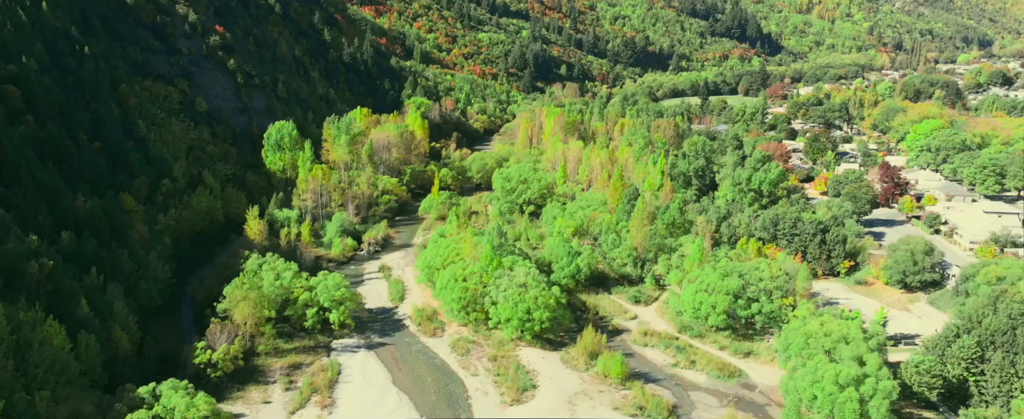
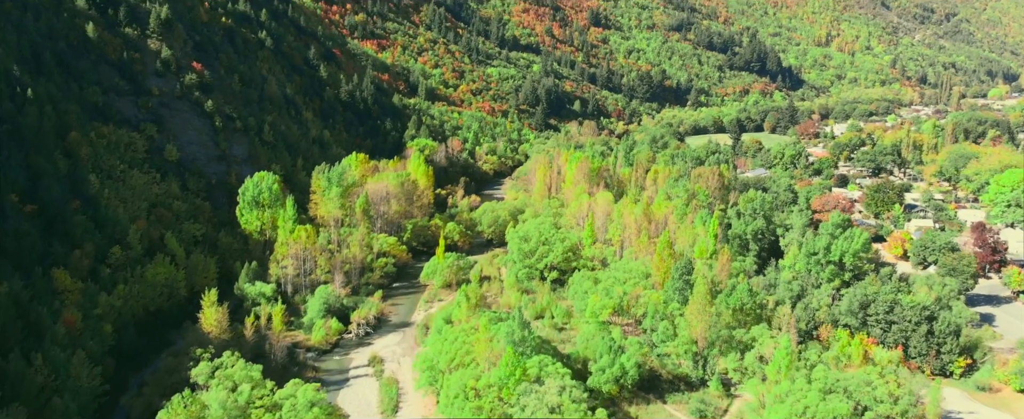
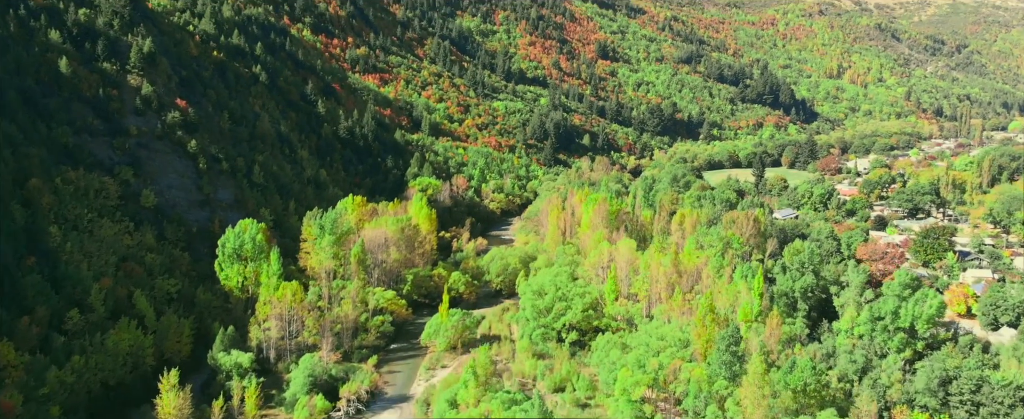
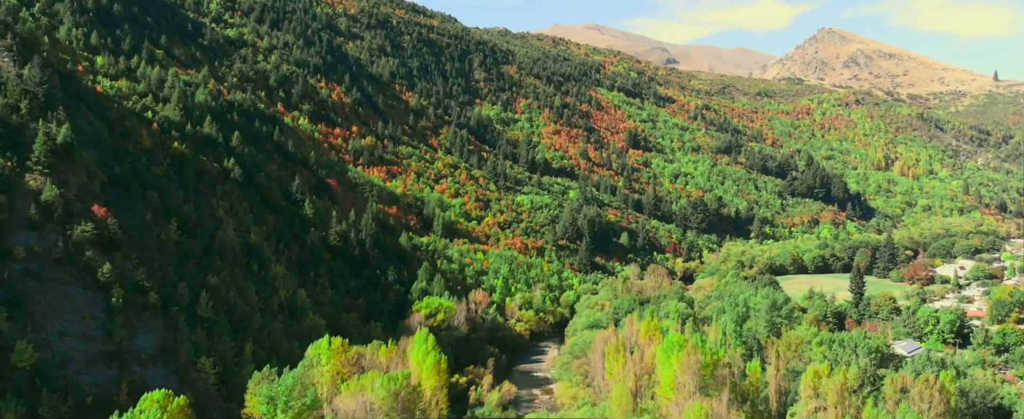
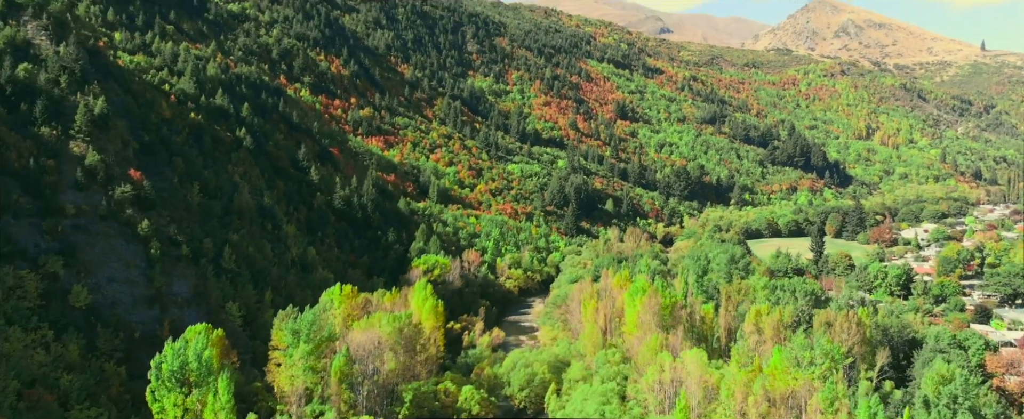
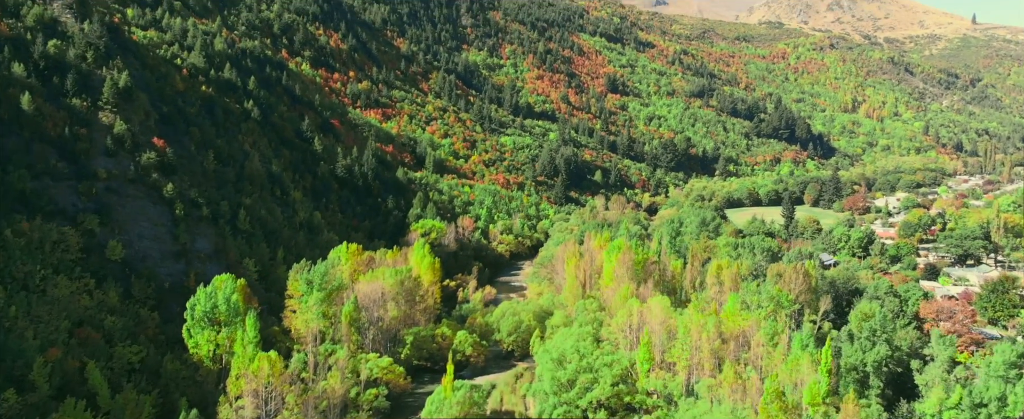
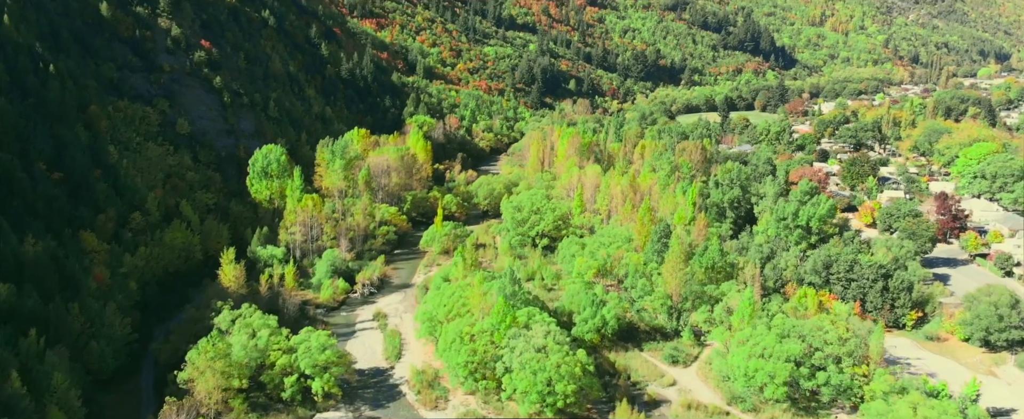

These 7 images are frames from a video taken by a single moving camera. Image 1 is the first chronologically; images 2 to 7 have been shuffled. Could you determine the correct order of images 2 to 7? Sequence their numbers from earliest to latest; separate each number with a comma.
7, 2, 3, 6, 5, 4
